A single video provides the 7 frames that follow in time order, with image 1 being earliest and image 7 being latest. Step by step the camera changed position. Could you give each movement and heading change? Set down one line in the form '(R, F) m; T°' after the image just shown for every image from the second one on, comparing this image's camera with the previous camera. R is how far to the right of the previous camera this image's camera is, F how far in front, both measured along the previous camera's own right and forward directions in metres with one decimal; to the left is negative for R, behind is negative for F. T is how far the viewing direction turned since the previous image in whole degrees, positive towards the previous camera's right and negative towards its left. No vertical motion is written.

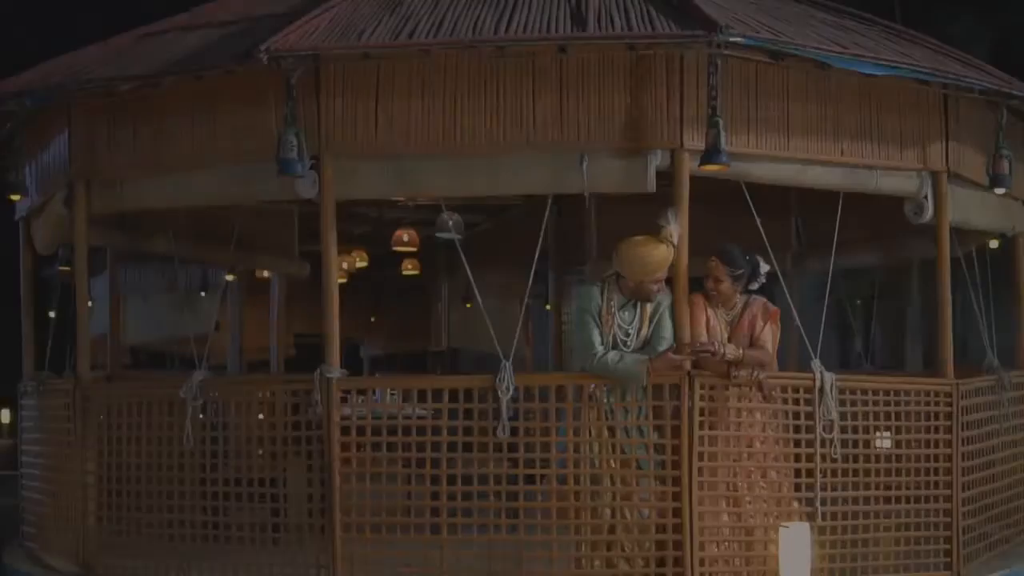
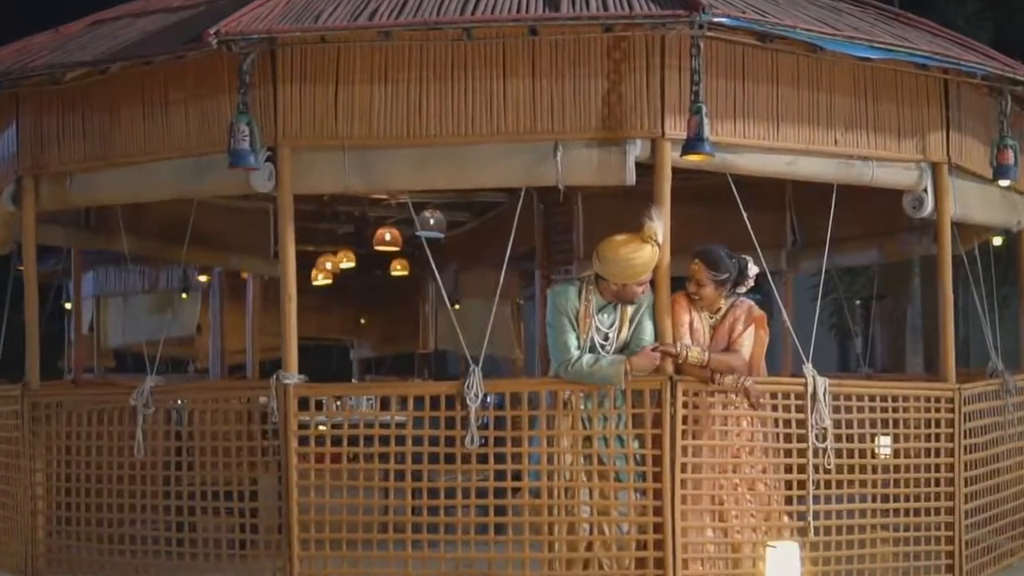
(+0.2, +0.4) m; 0°
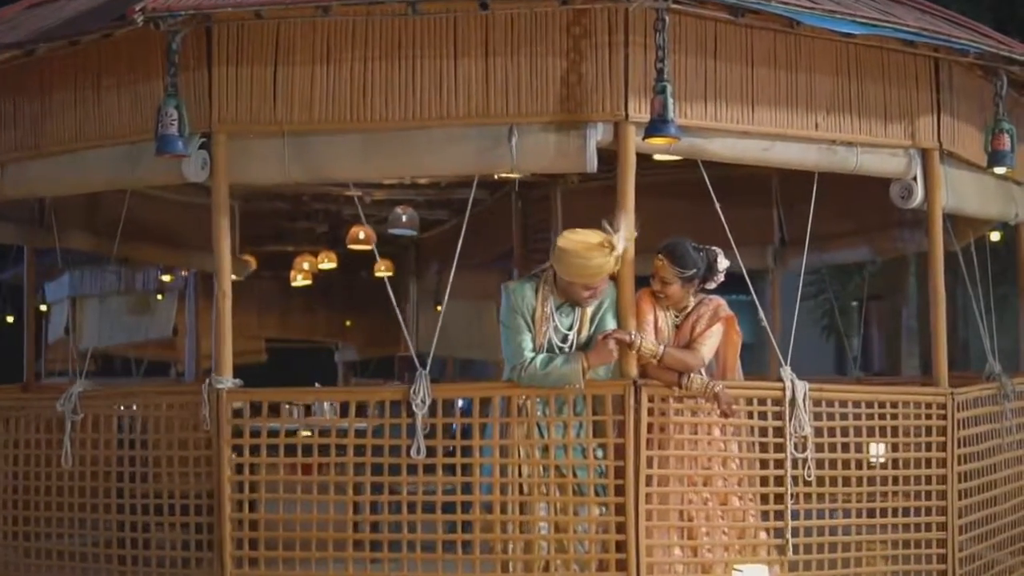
(+0.2, +0.4) m; 0°
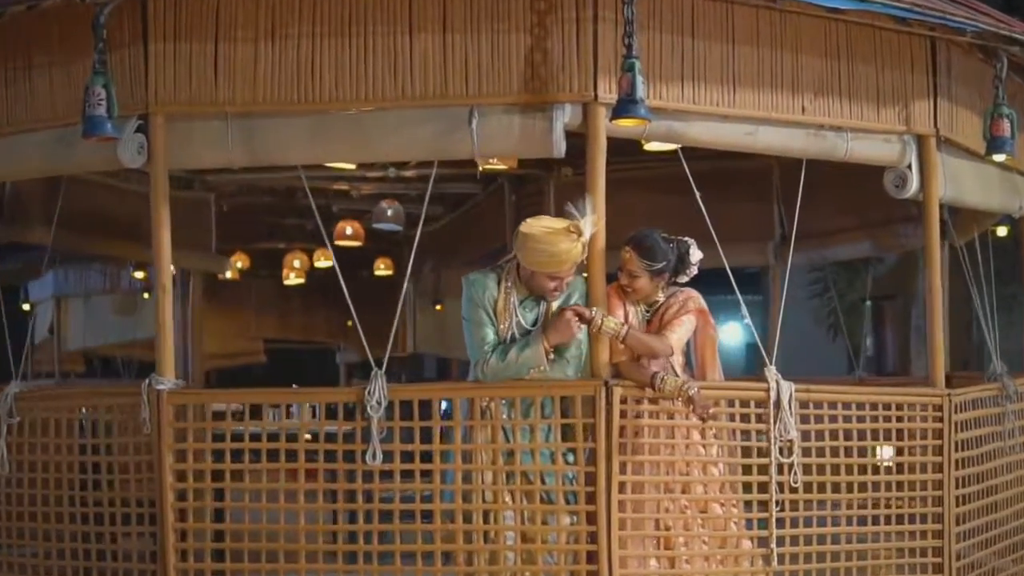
(+0.2, +0.3) m; 0°
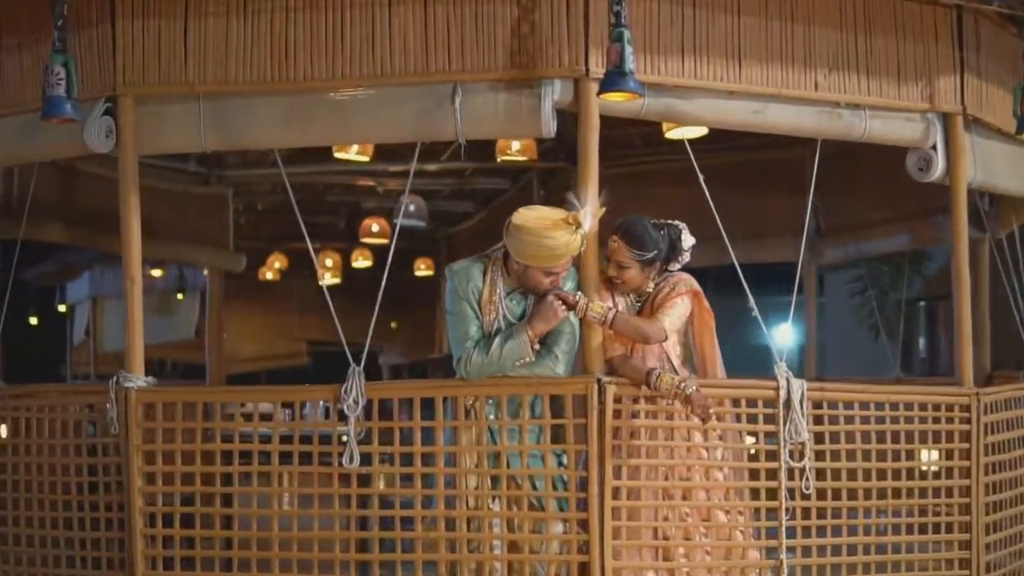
(+0.2, +0.3) m; -2°
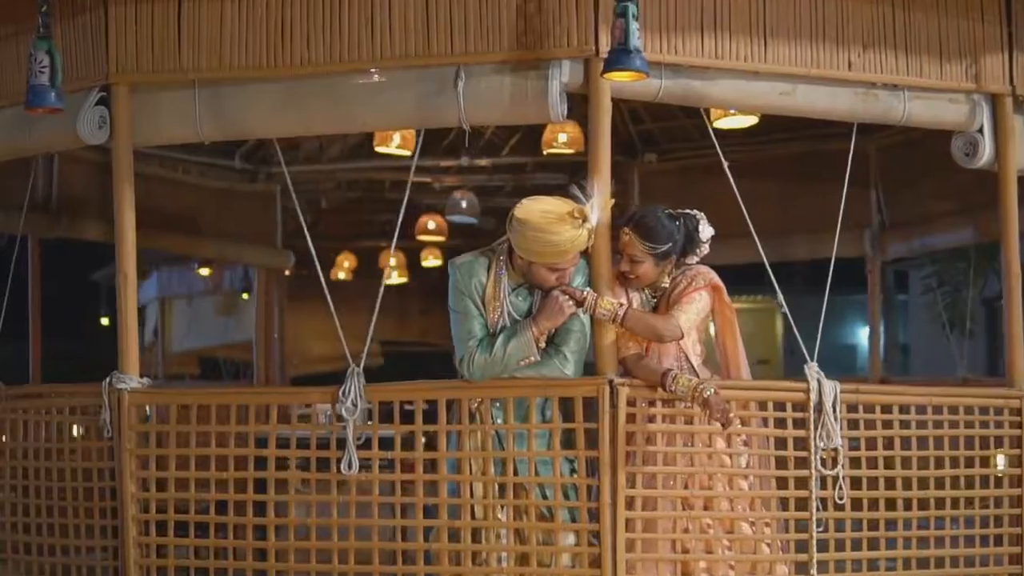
(+0.2, +0.3) m; -3°
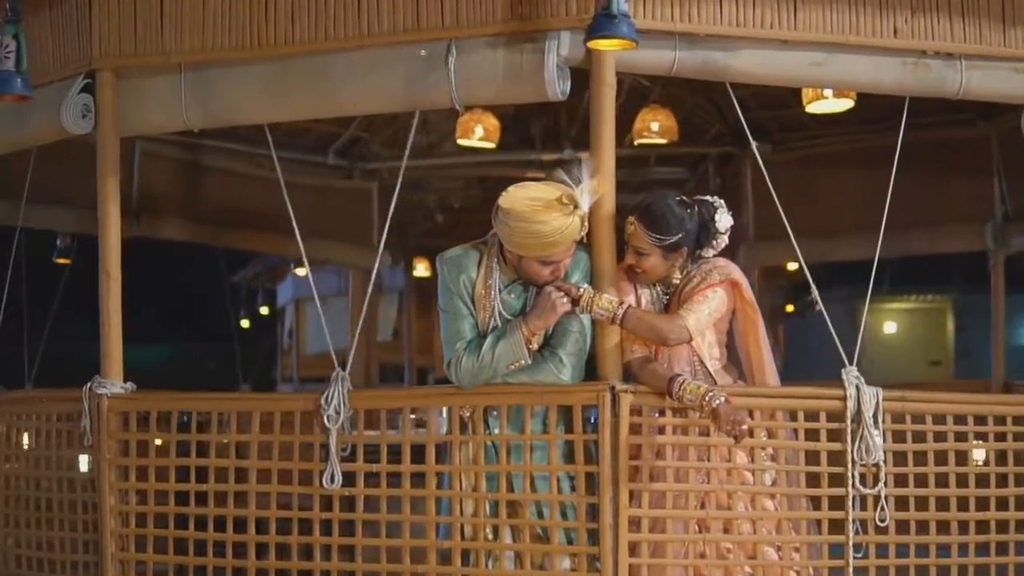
(+0.4, +0.4) m; -6°
